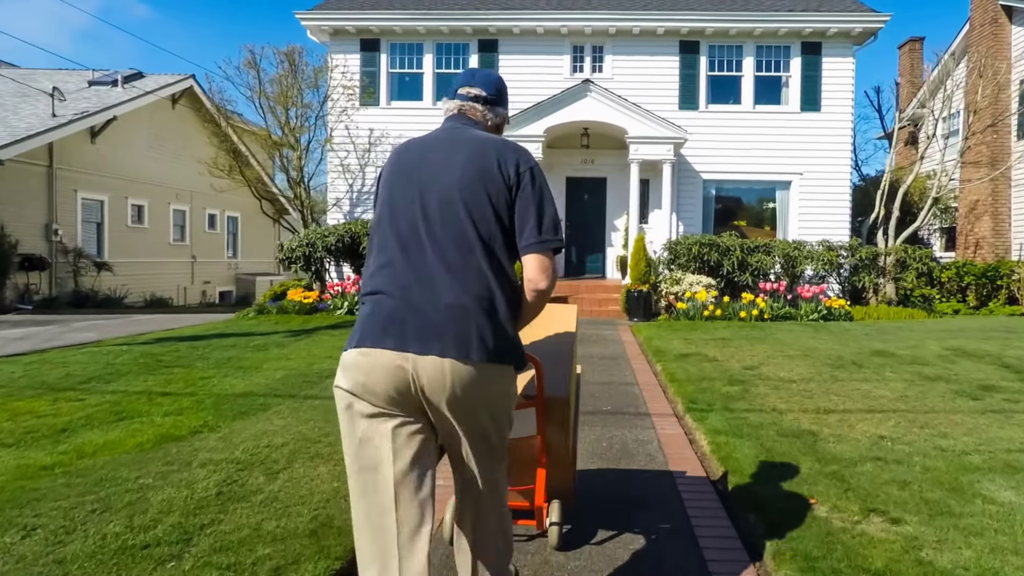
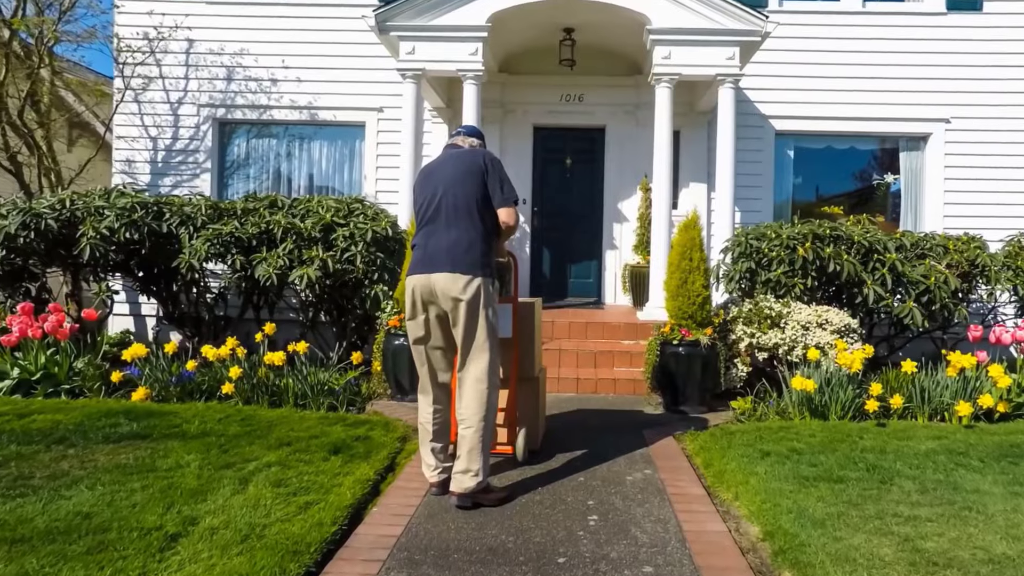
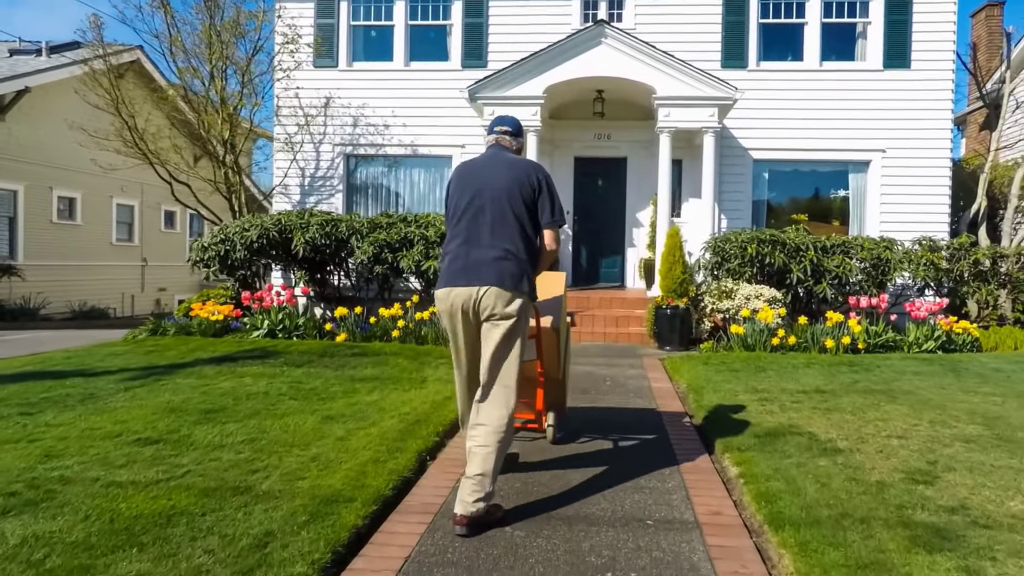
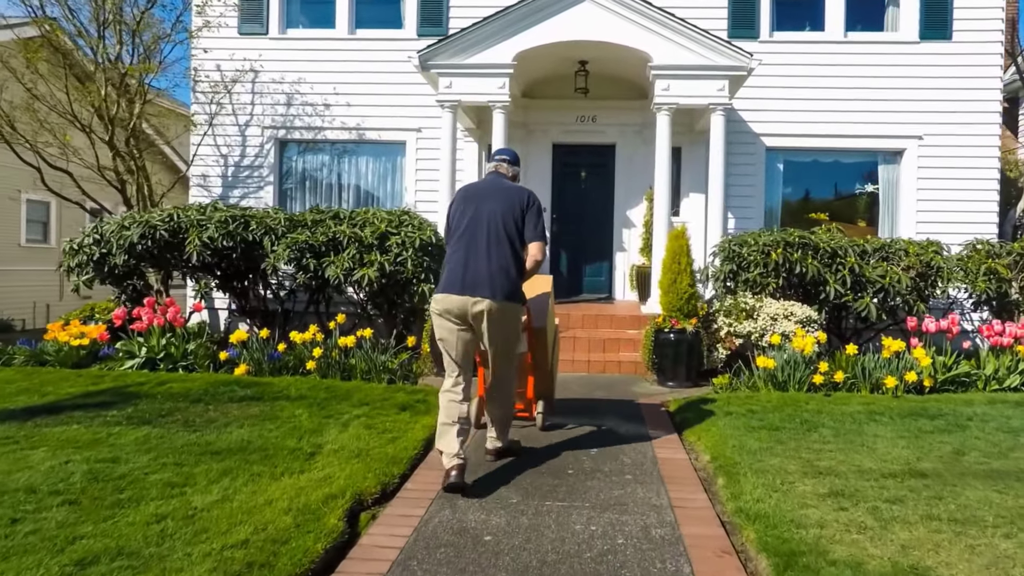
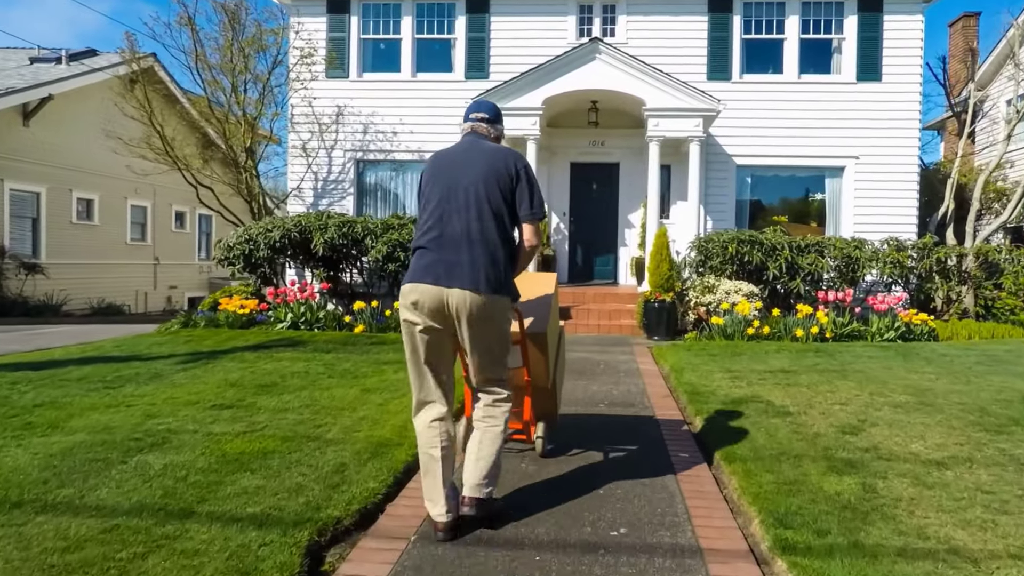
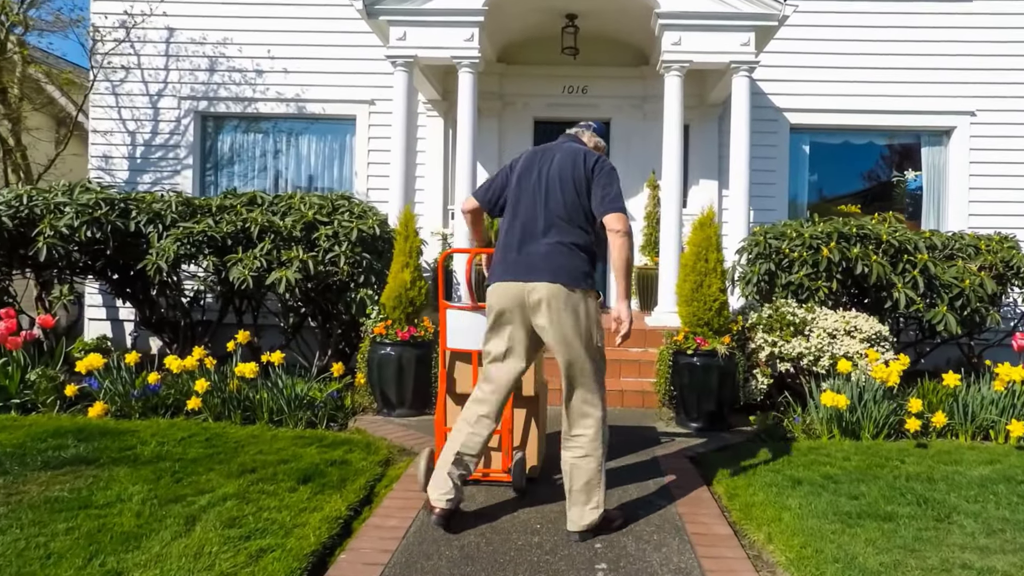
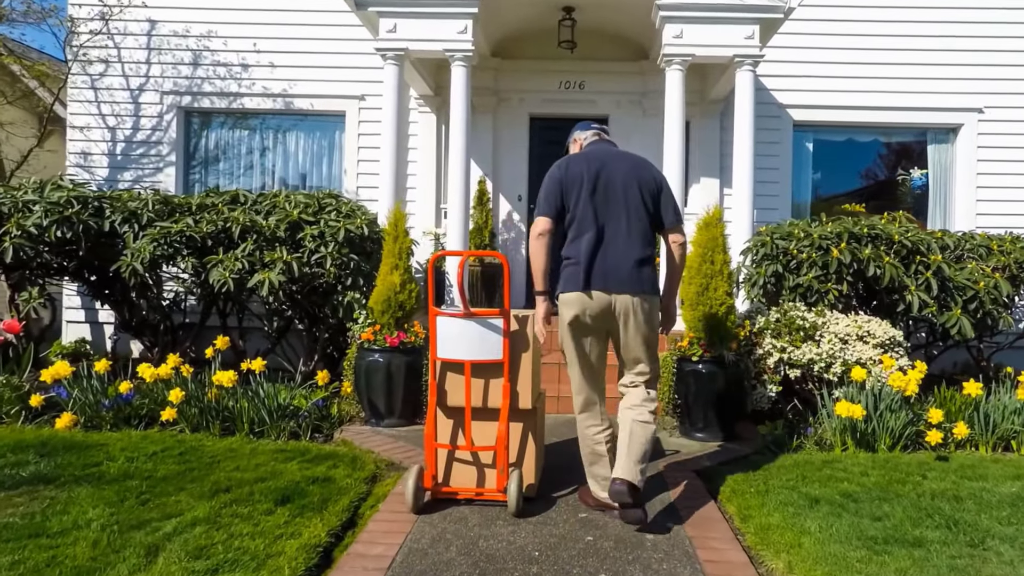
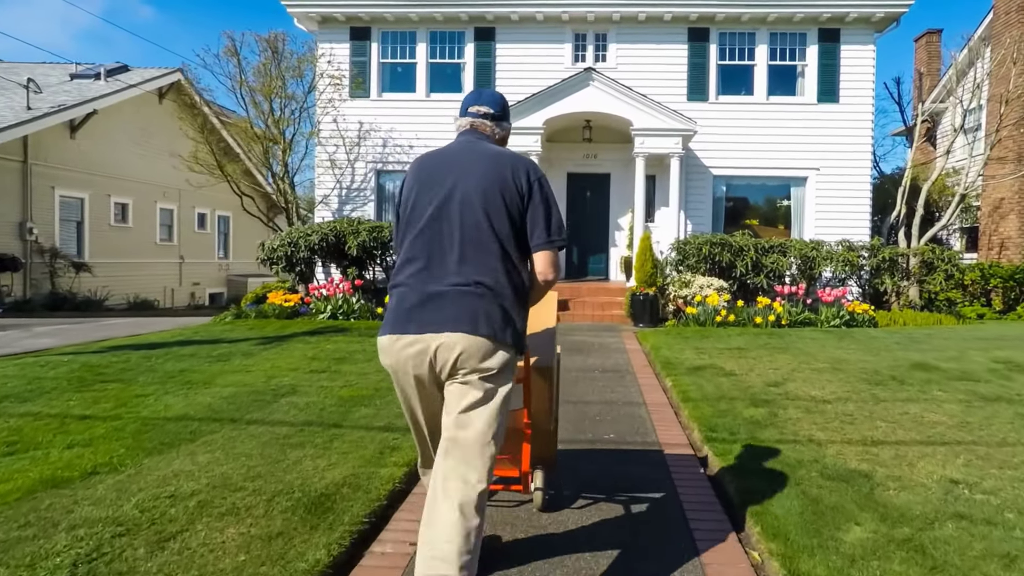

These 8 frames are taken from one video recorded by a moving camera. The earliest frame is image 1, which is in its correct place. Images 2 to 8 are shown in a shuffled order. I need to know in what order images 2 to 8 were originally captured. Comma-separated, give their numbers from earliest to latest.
8, 5, 3, 4, 2, 6, 7
